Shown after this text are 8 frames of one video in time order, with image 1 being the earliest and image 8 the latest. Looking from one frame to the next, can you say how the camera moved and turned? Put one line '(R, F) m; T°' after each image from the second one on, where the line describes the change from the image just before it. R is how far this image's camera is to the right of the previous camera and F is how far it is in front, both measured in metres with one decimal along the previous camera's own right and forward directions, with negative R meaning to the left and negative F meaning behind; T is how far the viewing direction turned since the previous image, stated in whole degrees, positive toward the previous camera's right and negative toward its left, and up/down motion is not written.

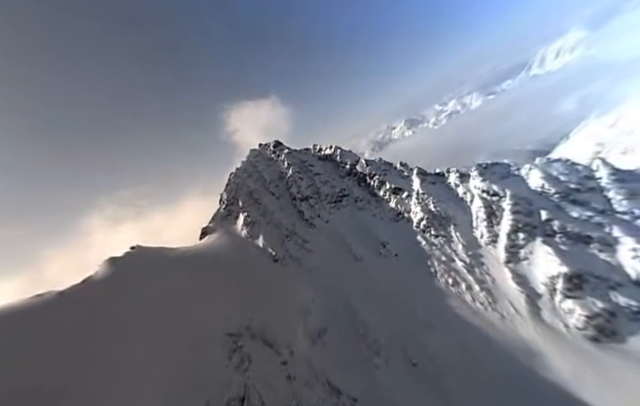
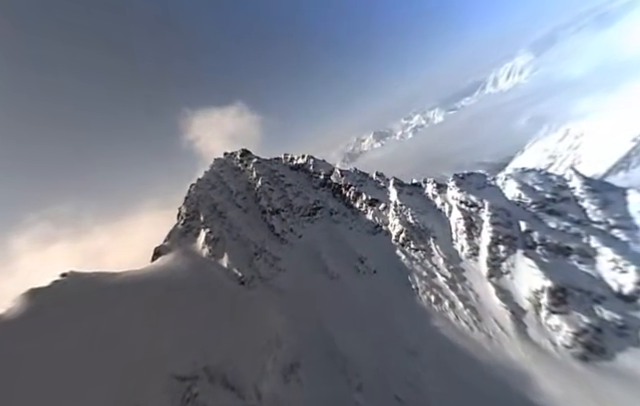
(+0.7, +6.4) m; +5°
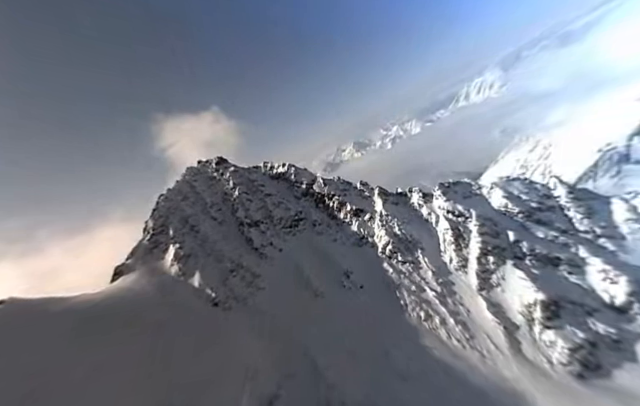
(+0.3, +4.5) m; +3°
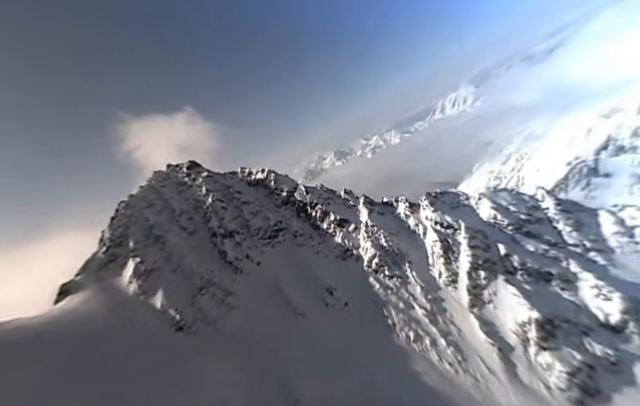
(+0.1, +5.4) m; +4°
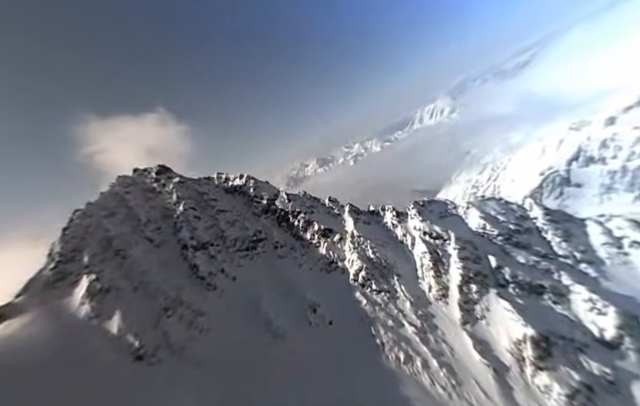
(0.0, +4.7) m; +3°
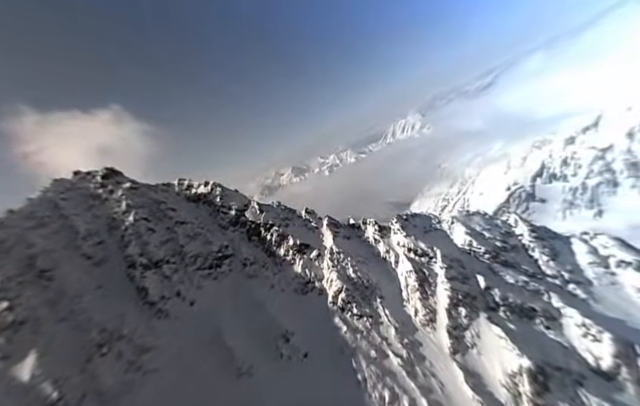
(-0.1, +6.9) m; +5°
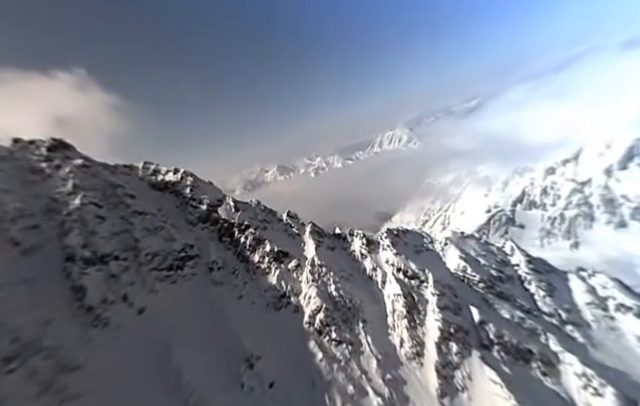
(-0.7, +7.3) m; +3°
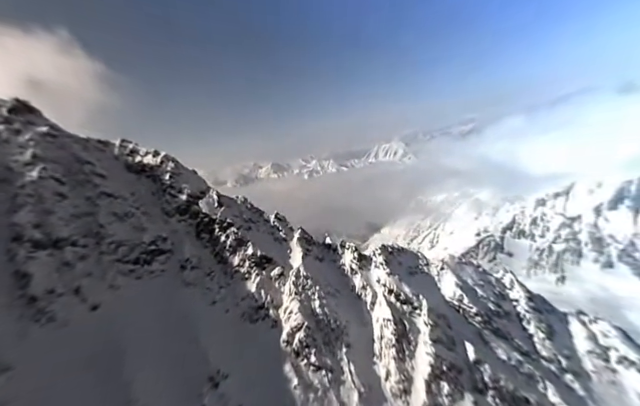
(-0.6, +5.3) m; +2°
